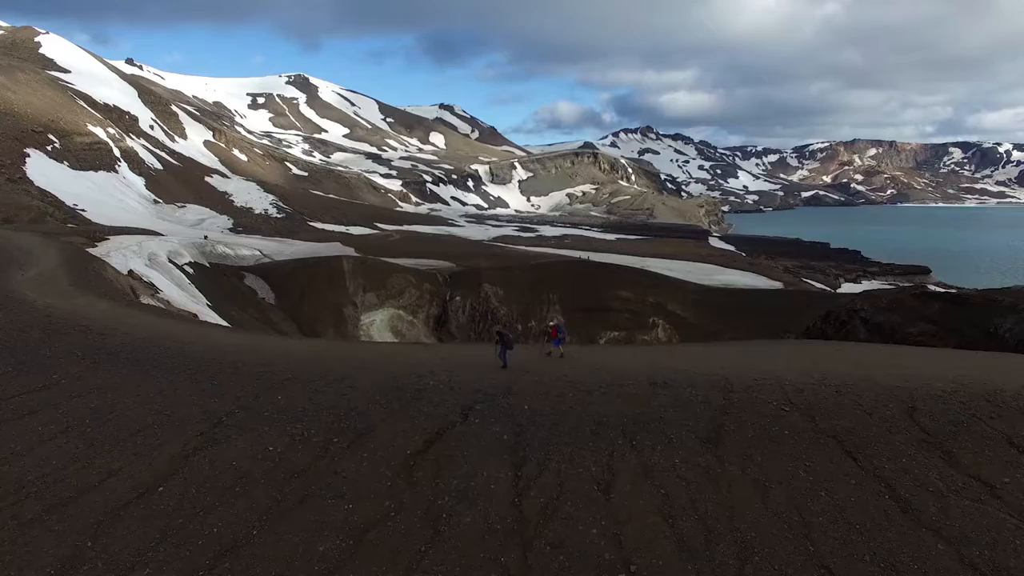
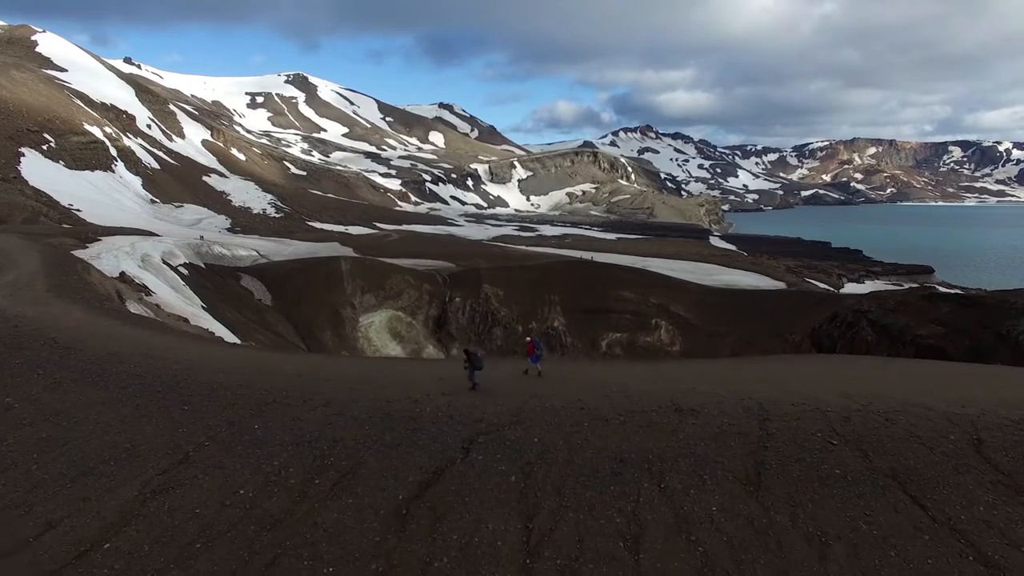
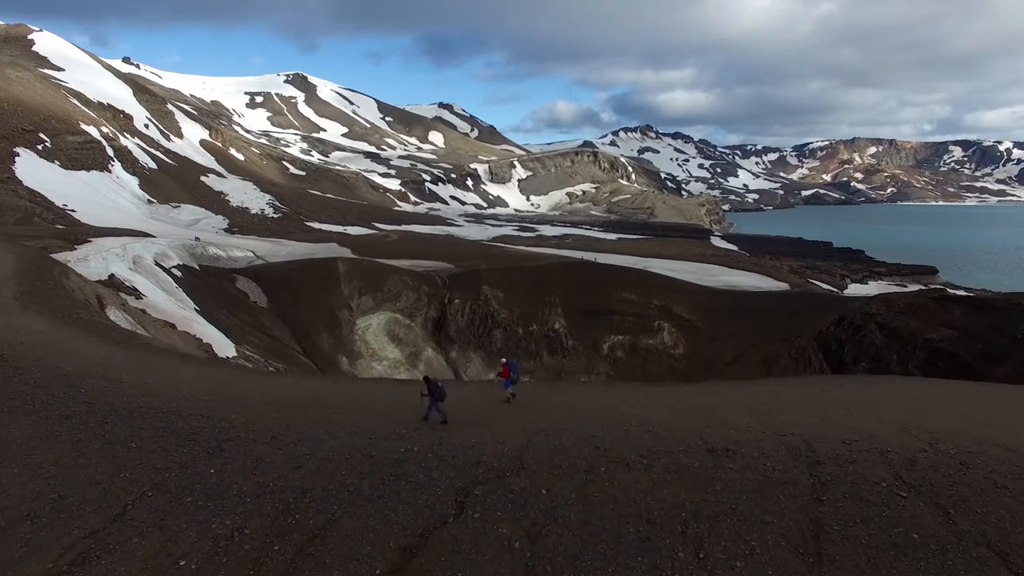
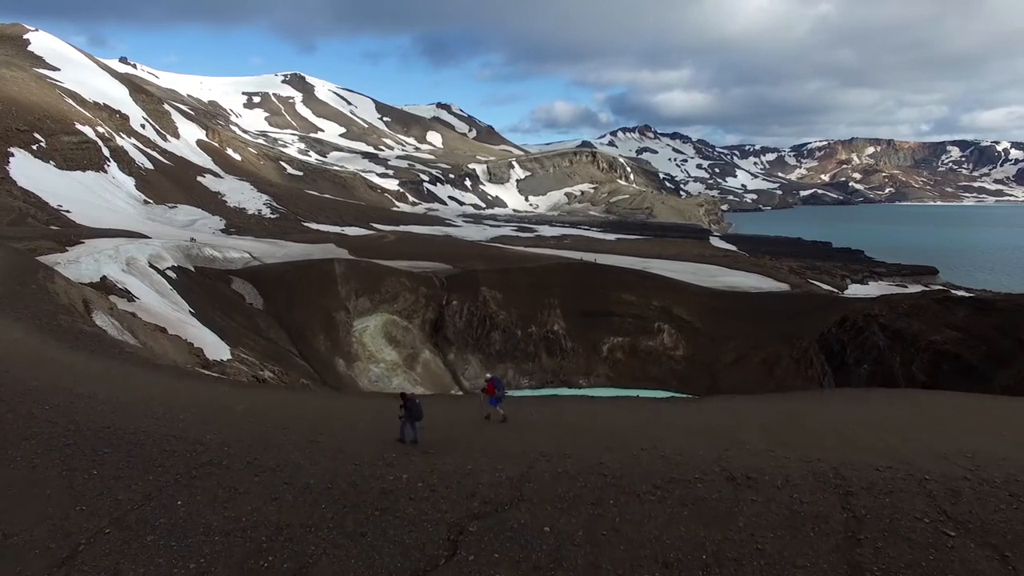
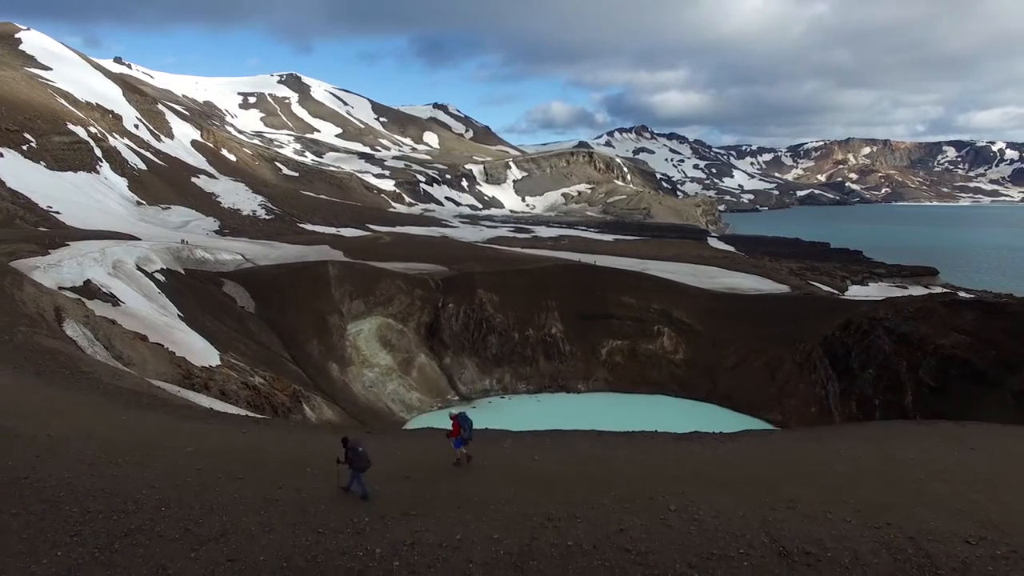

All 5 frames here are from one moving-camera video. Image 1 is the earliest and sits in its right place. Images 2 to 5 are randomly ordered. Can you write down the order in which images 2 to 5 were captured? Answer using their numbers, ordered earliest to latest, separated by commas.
2, 3, 4, 5
